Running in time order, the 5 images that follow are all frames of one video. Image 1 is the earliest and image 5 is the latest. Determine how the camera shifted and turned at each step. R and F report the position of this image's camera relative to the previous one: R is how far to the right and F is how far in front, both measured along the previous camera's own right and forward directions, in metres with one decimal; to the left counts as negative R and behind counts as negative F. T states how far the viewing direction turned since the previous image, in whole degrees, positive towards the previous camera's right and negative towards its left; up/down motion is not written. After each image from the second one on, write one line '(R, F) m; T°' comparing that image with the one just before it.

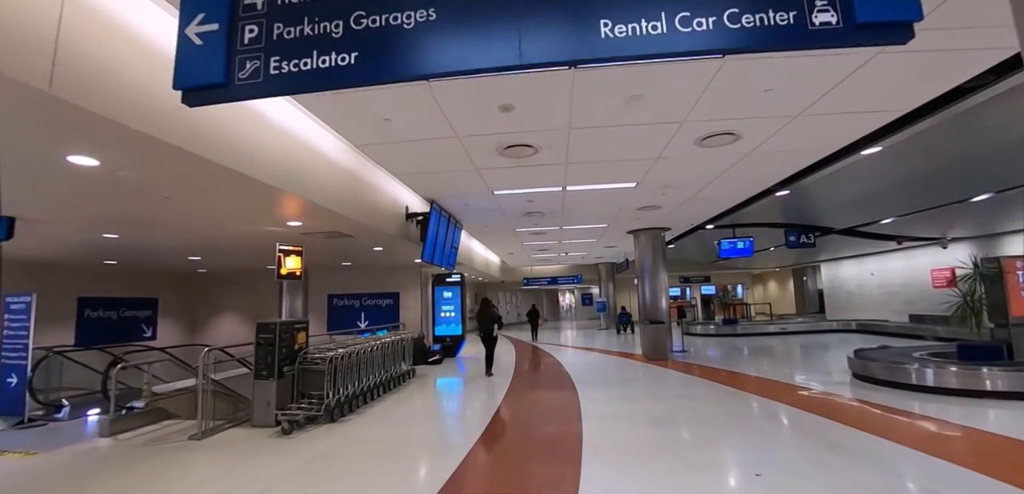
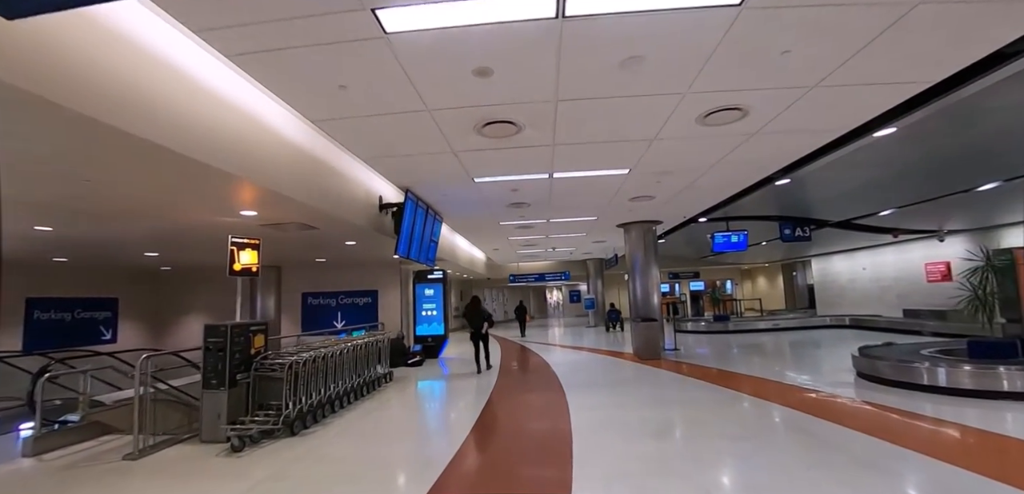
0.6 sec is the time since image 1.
(+0.1, +0.5) m; +2°
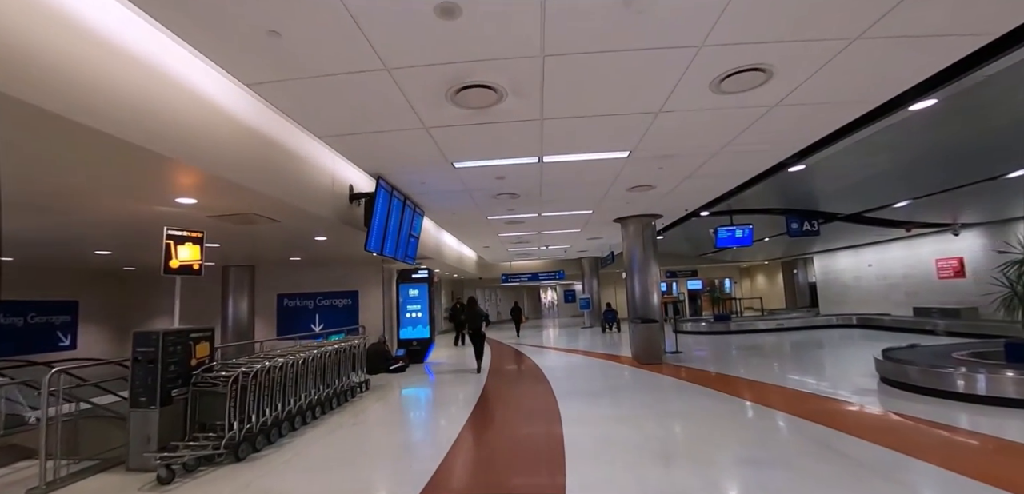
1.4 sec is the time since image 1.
(+0.1, +0.6) m; +1°
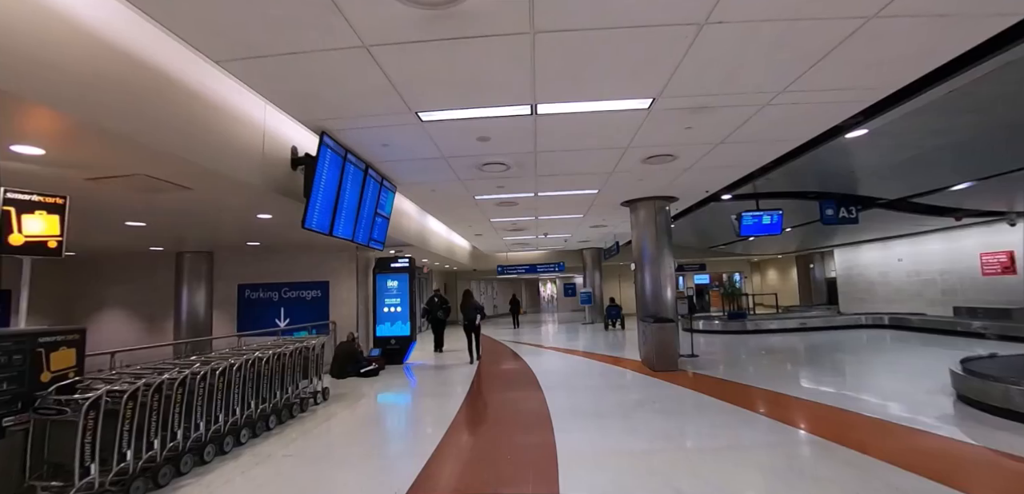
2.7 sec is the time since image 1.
(+0.2, +1.2) m; 0°
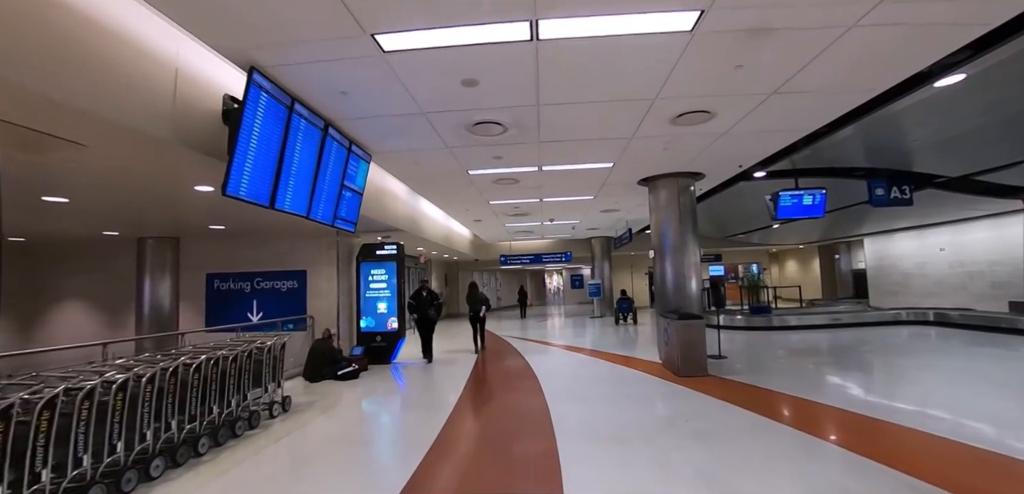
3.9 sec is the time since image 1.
(+0.1, +1.0) m; -1°
